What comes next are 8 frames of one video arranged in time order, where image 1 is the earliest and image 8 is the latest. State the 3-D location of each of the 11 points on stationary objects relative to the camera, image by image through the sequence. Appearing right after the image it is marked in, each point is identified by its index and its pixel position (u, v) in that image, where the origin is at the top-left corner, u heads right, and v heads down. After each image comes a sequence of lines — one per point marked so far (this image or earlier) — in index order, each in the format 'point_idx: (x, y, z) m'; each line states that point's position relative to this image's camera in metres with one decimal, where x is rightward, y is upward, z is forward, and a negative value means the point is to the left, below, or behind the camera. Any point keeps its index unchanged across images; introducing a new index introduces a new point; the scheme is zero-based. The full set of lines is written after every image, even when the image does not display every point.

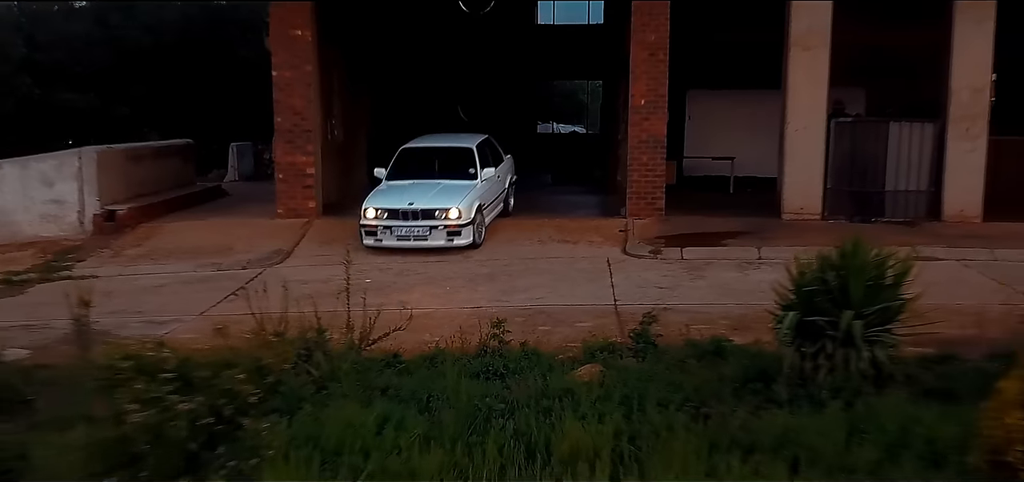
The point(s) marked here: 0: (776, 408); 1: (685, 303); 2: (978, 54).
0: (+1.3, -0.8, +5.3) m
1: (+1.5, -0.5, +9.0) m
2: (+5.7, +2.3, +12.9) m
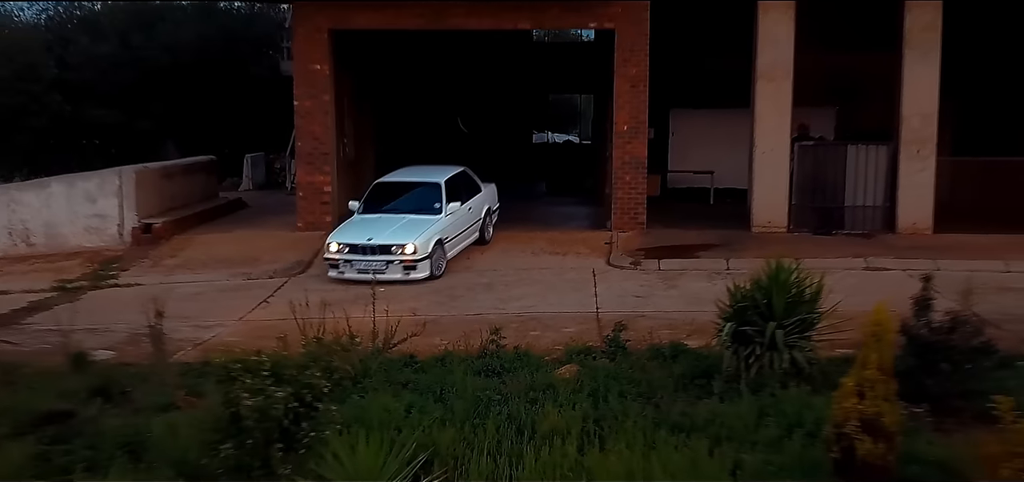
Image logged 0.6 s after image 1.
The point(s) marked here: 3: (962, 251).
0: (+1.3, -1.0, +6.8) m
1: (+1.4, -0.7, +10.6) m
2: (+5.6, +2.1, +14.4) m
3: (+5.9, -0.1, +13.8) m
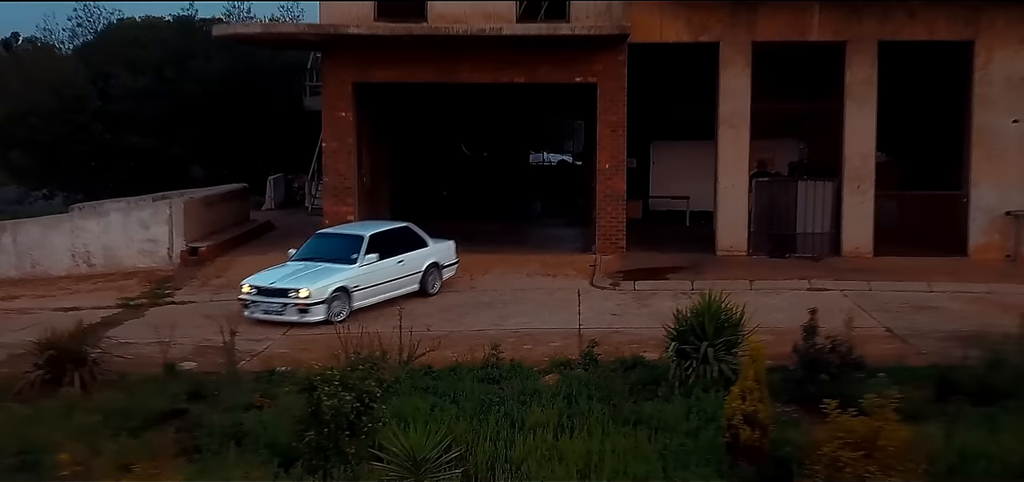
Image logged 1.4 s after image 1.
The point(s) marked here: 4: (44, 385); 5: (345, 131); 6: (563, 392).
0: (+1.2, -1.4, +9.1) m
1: (+1.4, -1.1, +12.9) m
2: (+5.6, +1.8, +16.8) m
3: (+5.9, -0.5, +16.1) m
4: (-4.2, -1.3, +9.5) m
5: (-2.7, +1.8, +17.3) m
6: (+0.4, -1.3, +9.2) m
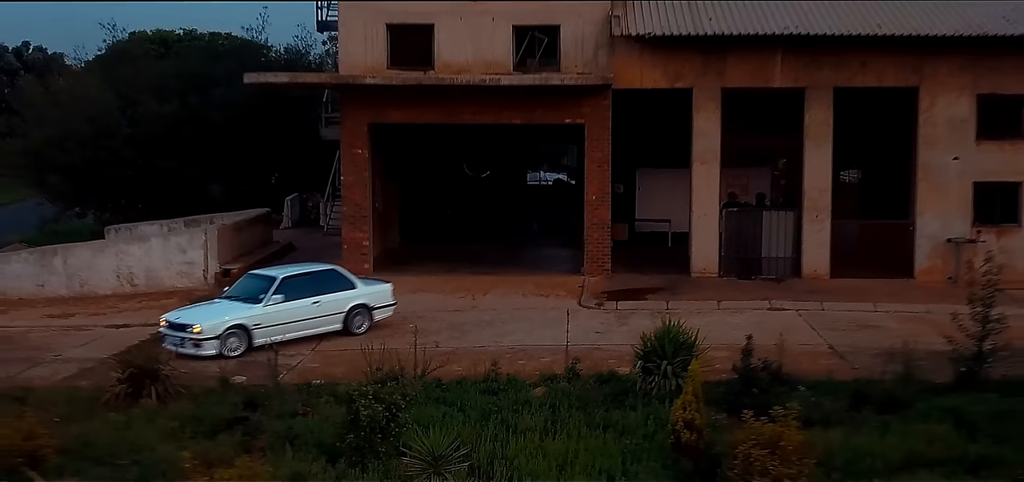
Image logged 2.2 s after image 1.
0: (+1.2, -1.8, +11.3) m
1: (+1.4, -1.5, +15.0) m
2: (+5.6, +1.3, +18.9) m
3: (+5.8, -0.9, +18.3) m
4: (-4.3, -1.7, +11.6) m
5: (-2.8, +1.4, +19.4) m
6: (+0.4, -1.7, +11.4) m
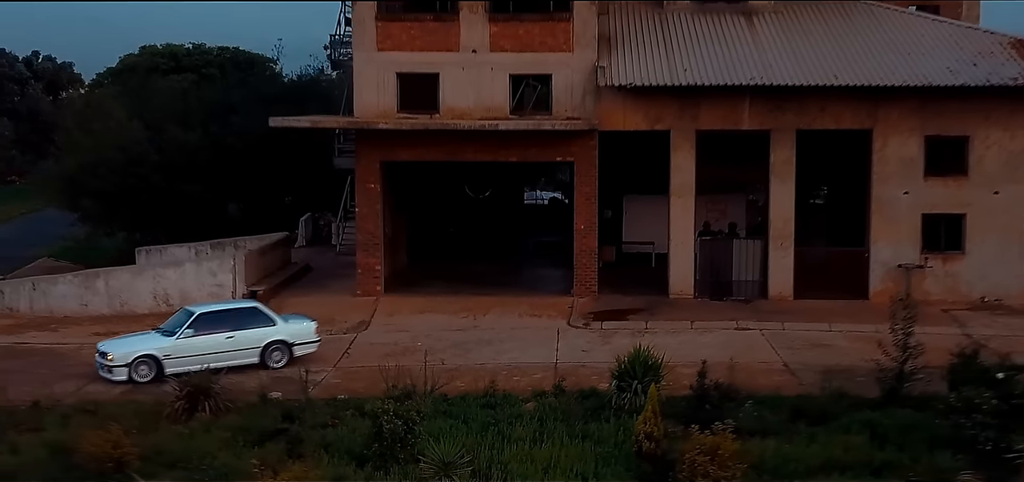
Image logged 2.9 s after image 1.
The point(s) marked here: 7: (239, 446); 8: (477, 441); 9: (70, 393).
0: (+1.1, -2.3, +13.5) m
1: (+1.3, -2.0, +17.3) m
2: (+5.5, +0.8, +21.2) m
3: (+5.8, -1.4, +20.5) m
4: (-4.3, -2.2, +13.9) m
5: (-2.9, +0.9, +21.7) m
6: (+0.3, -2.3, +13.6) m
7: (-3.2, -2.4, +12.5) m
8: (-0.4, -2.4, +12.4) m
9: (-6.8, -2.3, +16.0) m
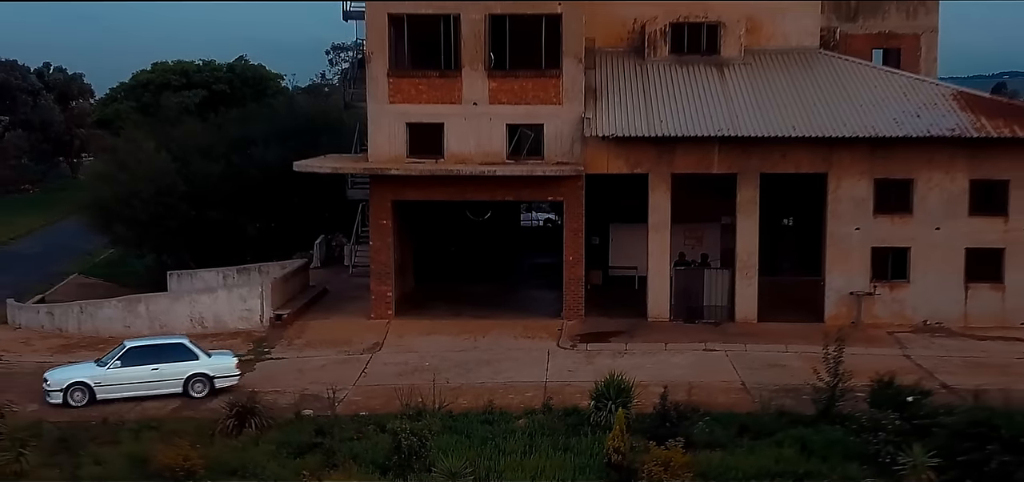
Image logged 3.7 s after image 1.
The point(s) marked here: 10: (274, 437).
0: (+1.0, -3.0, +16.3) m
1: (+1.2, -2.7, +20.1) m
2: (+5.4, +0.1, +23.9) m
3: (+5.7, -2.1, +23.3) m
4: (-4.4, -2.9, +16.7) m
5: (-2.9, +0.2, +24.4) m
6: (+0.3, -3.0, +16.4) m
7: (-3.3, -3.1, +15.3) m
8: (-0.5, -3.1, +15.2) m
9: (-6.8, -3.0, +18.7) m
10: (-3.7, -3.0, +16.2) m
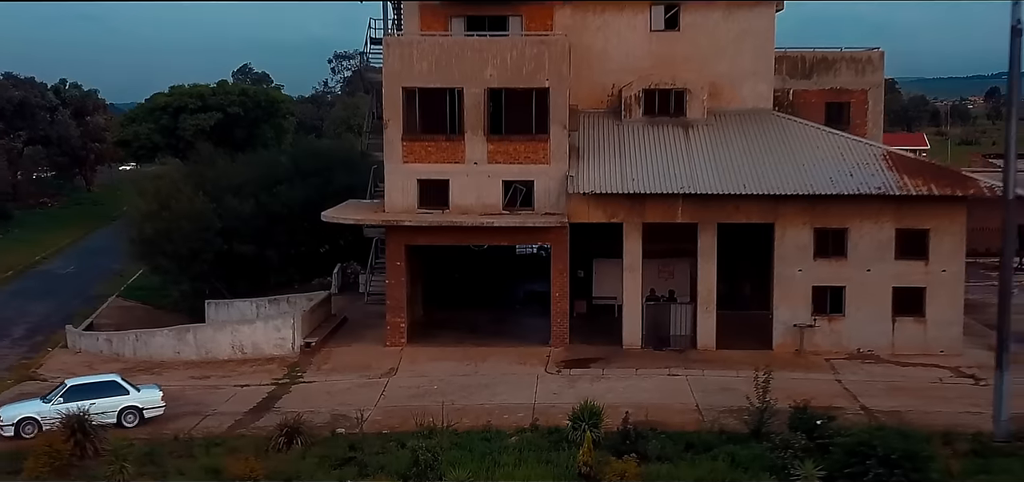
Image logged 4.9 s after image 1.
0: (+0.9, -4.1, +20.5) m
1: (+1.1, -3.8, +24.3) m
2: (+5.3, -0.9, +28.2) m
3: (+5.5, -3.1, +27.5) m
4: (-4.5, -4.0, +20.9) m
5: (-3.1, -0.9, +28.6) m
6: (+0.1, -4.0, +20.6) m
7: (-3.5, -4.2, +19.5) m
8: (-0.6, -4.1, +19.4) m
9: (-7.0, -4.1, +22.9) m
10: (-3.8, -4.1, +20.4) m
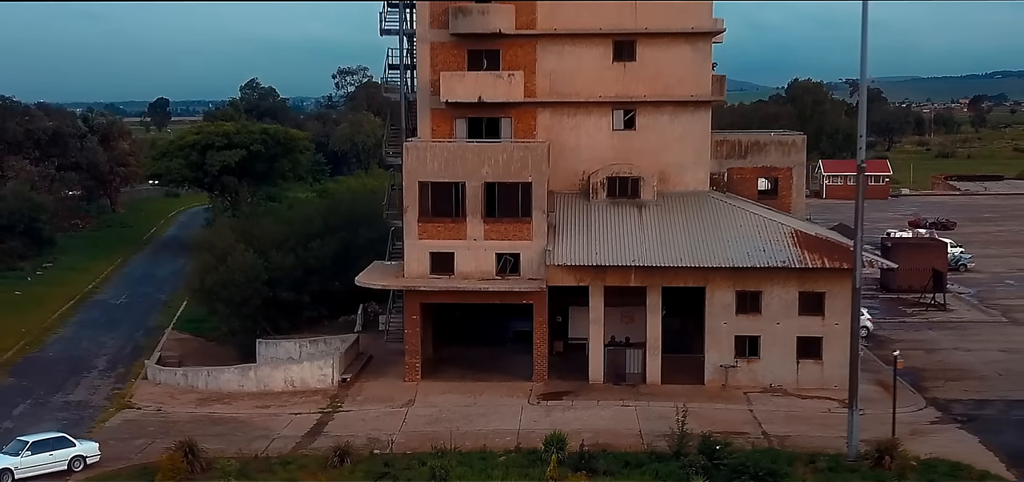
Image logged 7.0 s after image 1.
0: (+0.6, -6.1, +28.7) m
1: (+0.8, -5.8, +32.5) m
2: (+5.0, -3.0, +36.4) m
3: (+5.2, -5.2, +35.8) m
4: (-4.8, -6.1, +29.1) m
5: (-3.4, -2.9, +36.9) m
6: (-0.2, -6.1, +28.8) m
7: (-3.8, -6.3, +27.7) m
8: (-0.9, -6.2, +27.6) m
9: (-7.3, -6.2, +31.1) m
10: (-4.1, -6.2, +28.6) m
